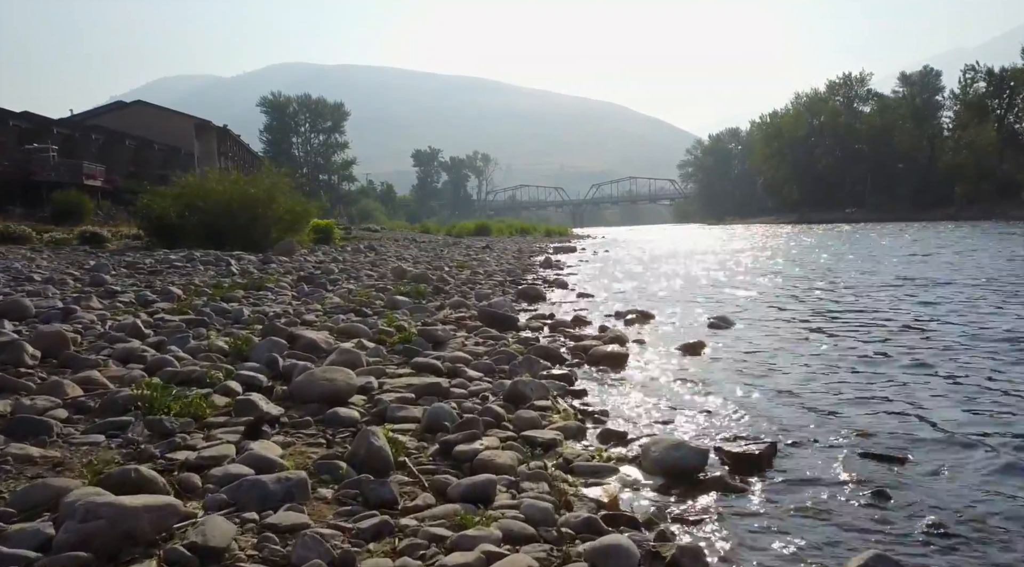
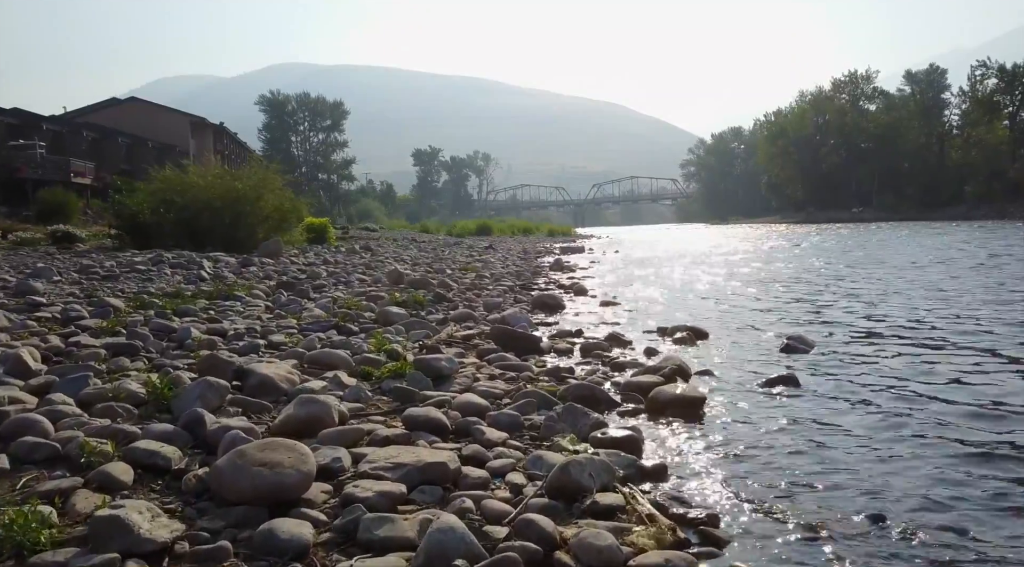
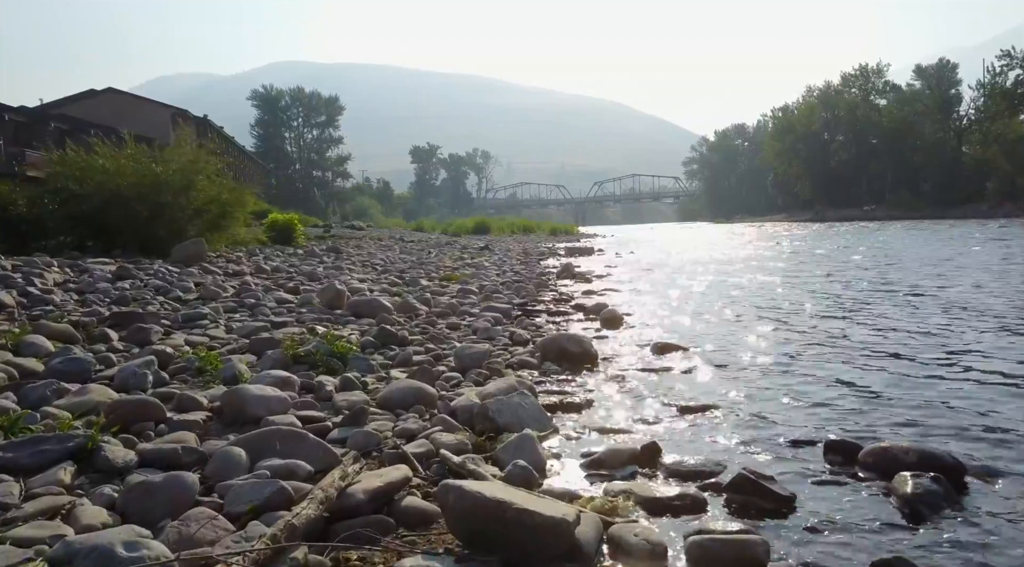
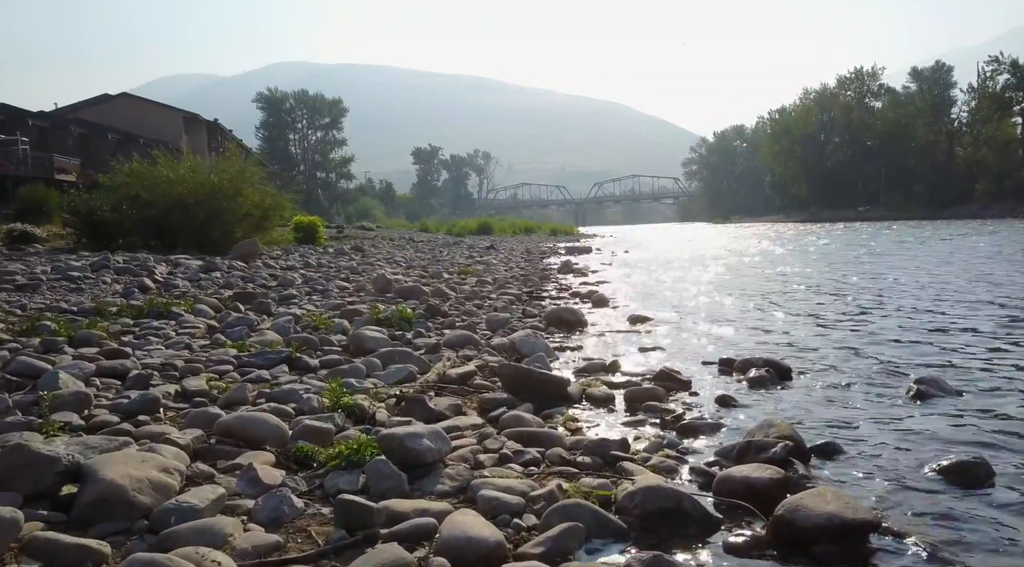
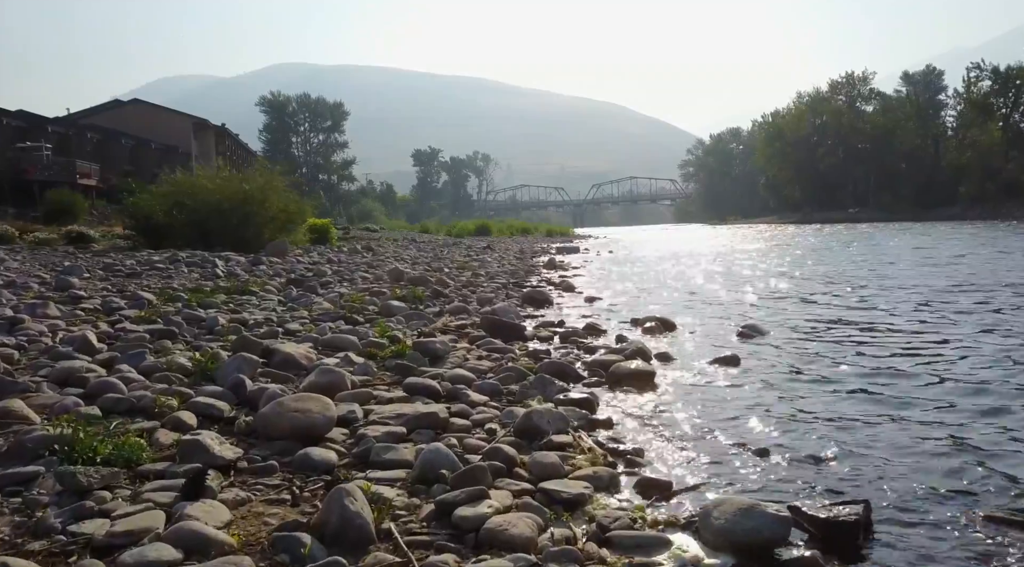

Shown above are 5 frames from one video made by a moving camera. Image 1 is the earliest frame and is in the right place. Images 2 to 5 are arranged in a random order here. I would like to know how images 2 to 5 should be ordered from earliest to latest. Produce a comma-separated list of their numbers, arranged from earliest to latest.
5, 2, 4, 3
